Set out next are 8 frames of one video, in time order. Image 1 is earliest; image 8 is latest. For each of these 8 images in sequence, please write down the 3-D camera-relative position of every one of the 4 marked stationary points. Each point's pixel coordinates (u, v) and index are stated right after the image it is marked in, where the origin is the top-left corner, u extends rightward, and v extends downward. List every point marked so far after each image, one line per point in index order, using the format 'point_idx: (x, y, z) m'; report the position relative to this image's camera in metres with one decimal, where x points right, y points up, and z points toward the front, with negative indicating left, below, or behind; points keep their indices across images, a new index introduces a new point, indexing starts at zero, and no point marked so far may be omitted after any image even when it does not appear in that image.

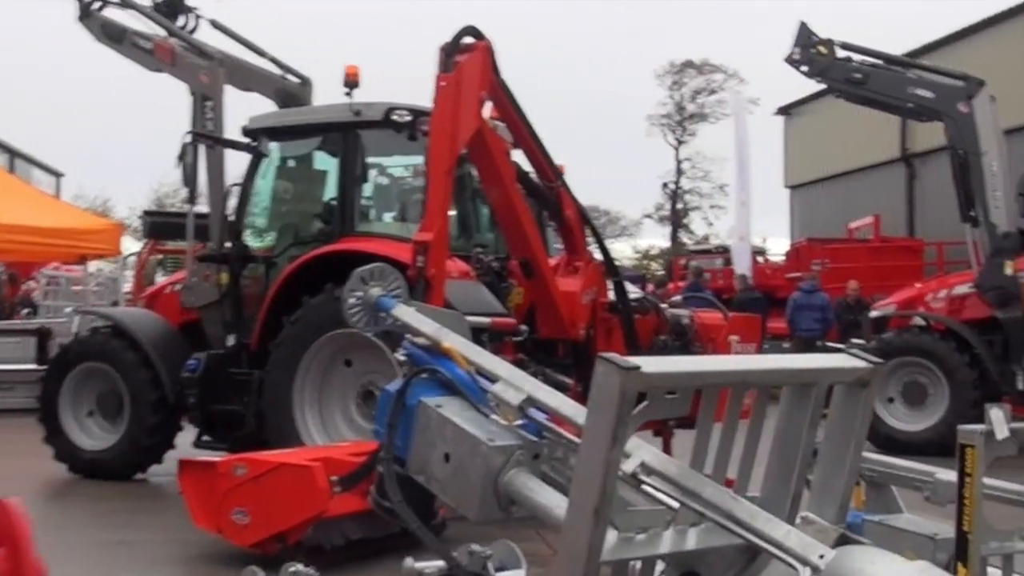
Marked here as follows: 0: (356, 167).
0: (-1.0, +0.8, +7.7) m
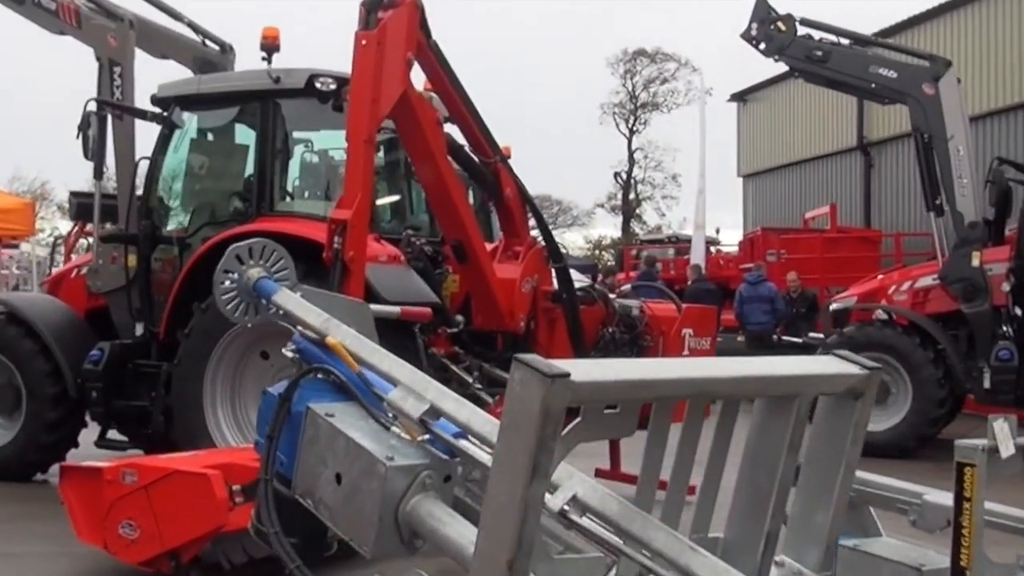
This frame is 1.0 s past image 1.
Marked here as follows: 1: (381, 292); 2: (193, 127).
0: (-1.3, +0.8, +7.0) m
1: (-0.6, 0.0, +6.0) m
2: (-1.9, +1.0, +7.4) m
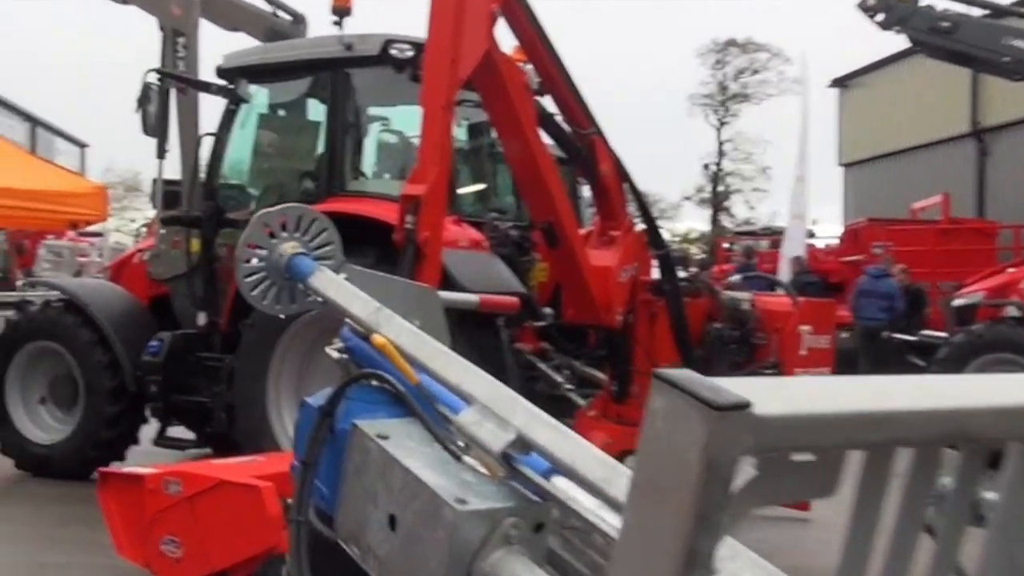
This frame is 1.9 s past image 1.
0: (-0.8, +0.9, +6.3) m
1: (-0.2, 0.0, +5.4) m
2: (-1.4, +1.0, +6.8) m
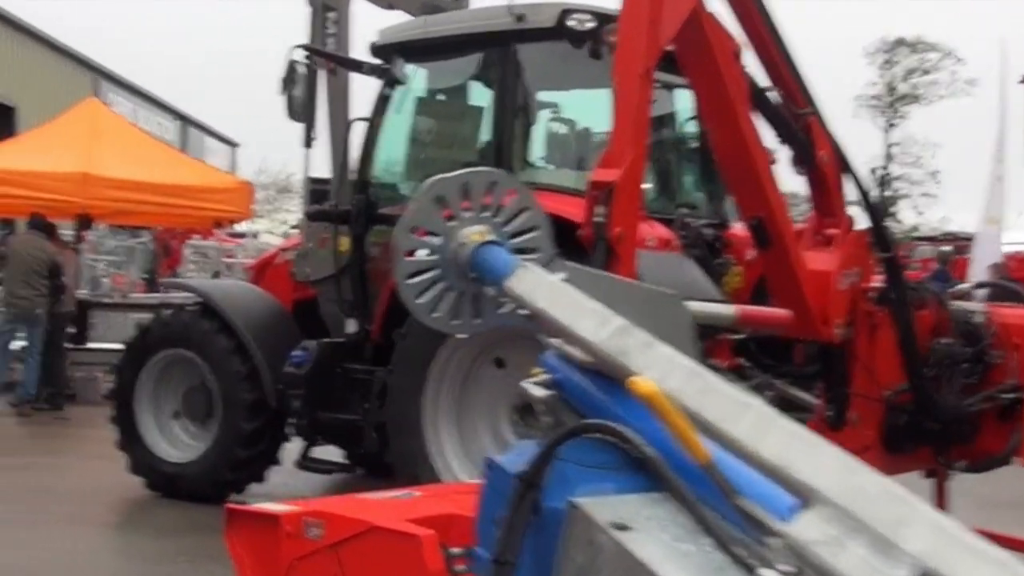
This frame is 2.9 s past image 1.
0: (0.0, +0.9, +5.6) m
1: (+0.5, 0.0, +4.5) m
2: (-0.5, +1.0, +6.1) m
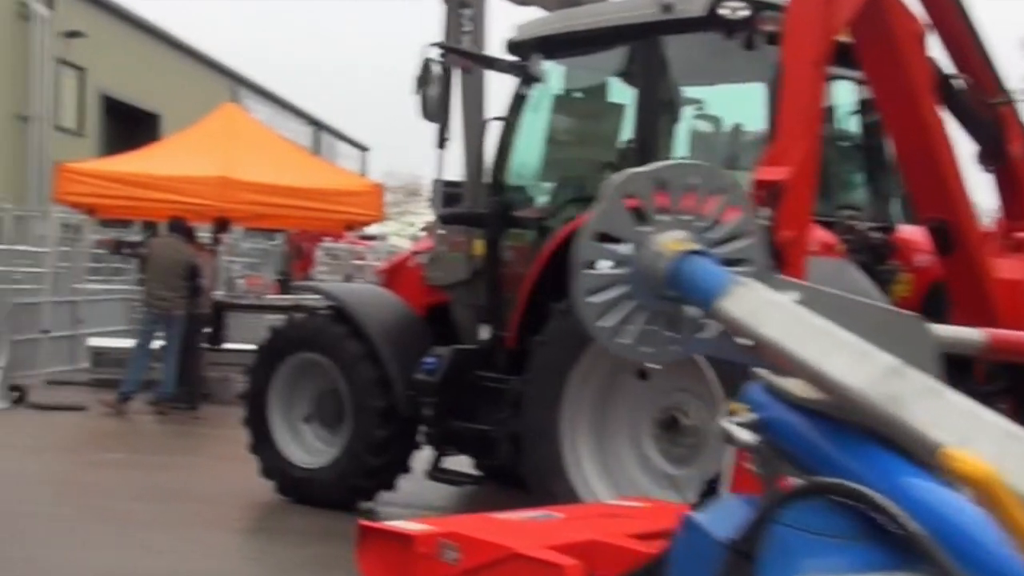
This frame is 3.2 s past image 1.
0: (+0.6, +0.9, +5.3) m
1: (+1.0, 0.0, +4.2) m
2: (+0.2, +1.0, +5.8) m
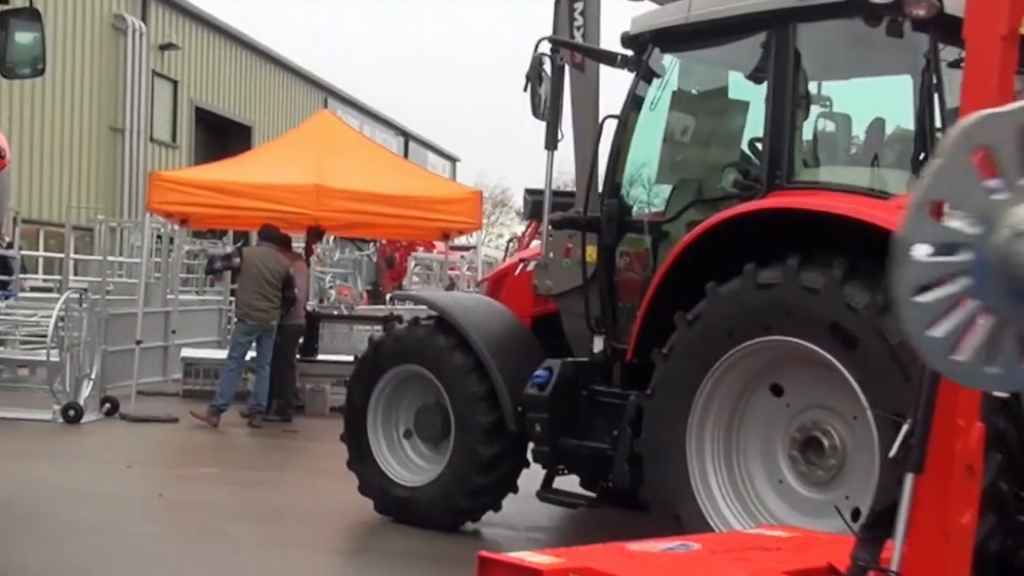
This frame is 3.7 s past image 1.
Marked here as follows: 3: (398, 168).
0: (+1.1, +0.8, +4.9) m
1: (+1.4, -0.1, +3.8) m
2: (+0.7, +0.9, +5.5) m
3: (-1.1, +1.1, +11.3) m
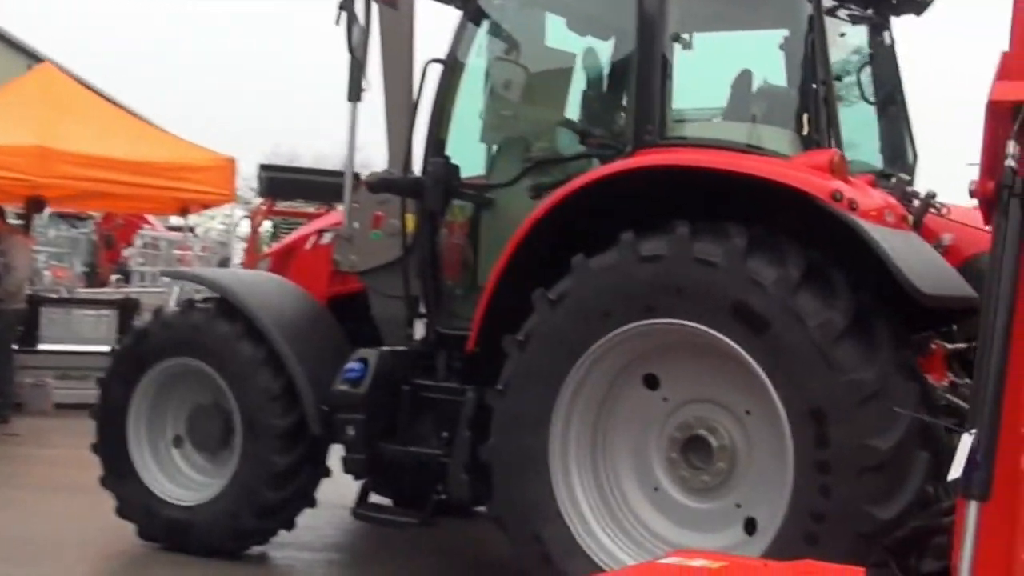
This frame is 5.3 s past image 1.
0: (+0.5, +0.9, +4.2) m
1: (+1.1, 0.0, +3.2) m
2: (0.0, +1.0, +4.7) m
3: (-3.1, +1.3, +10.0) m
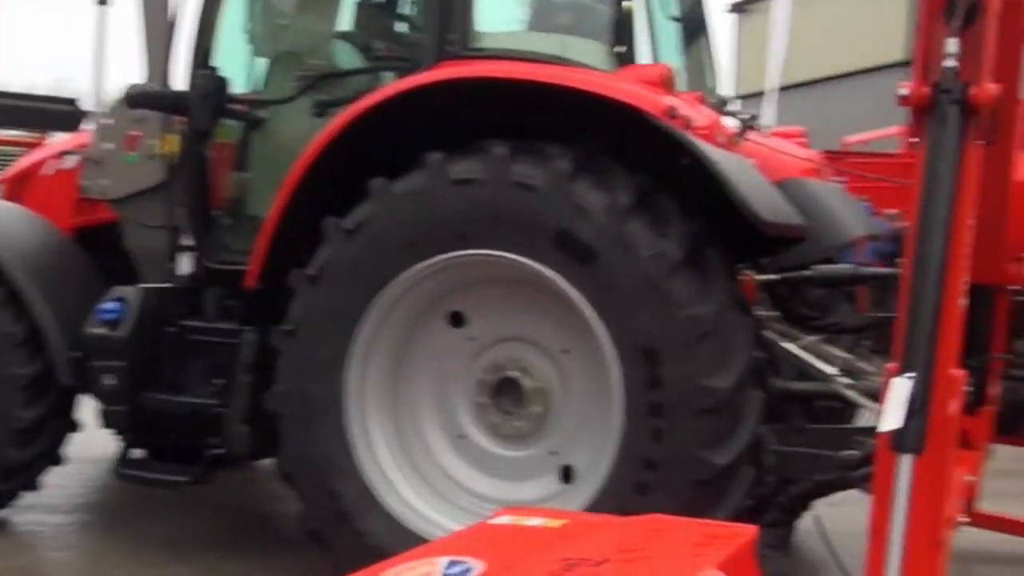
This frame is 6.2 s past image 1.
0: (-0.2, +1.1, +3.8) m
1: (+0.6, +0.2, +3.0) m
2: (-0.8, +1.3, +4.1) m
3: (-4.9, +1.8, +8.7) m
